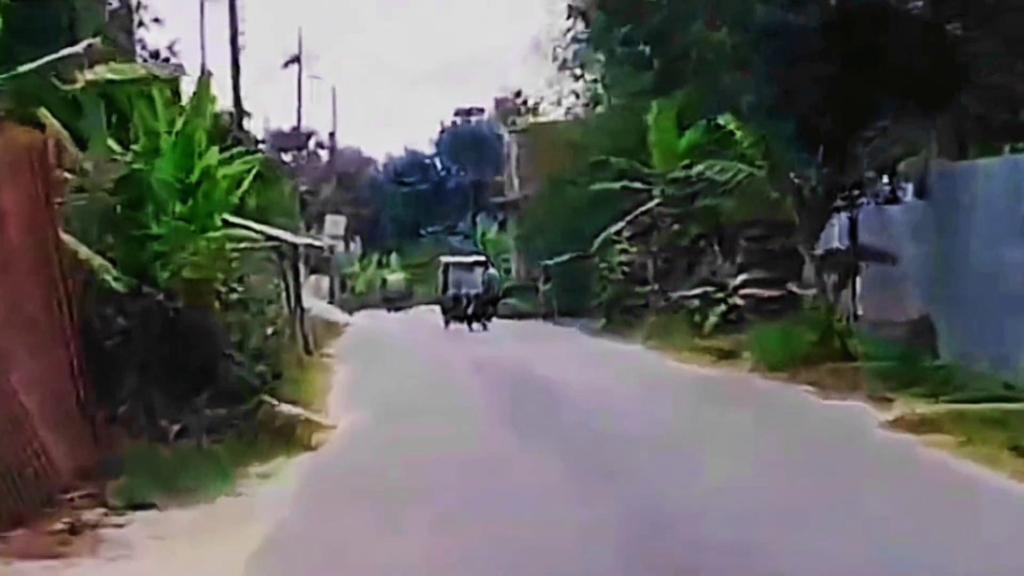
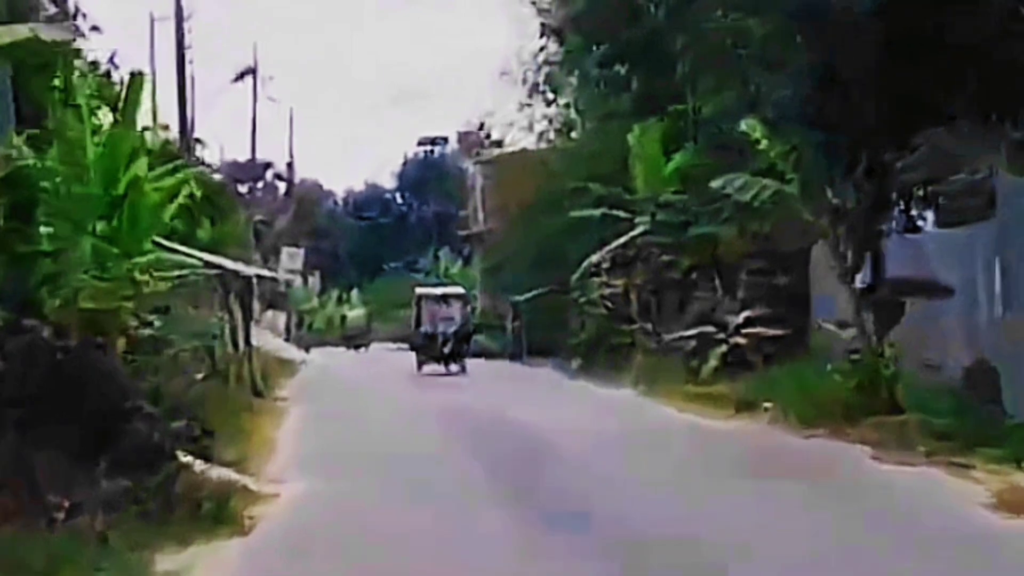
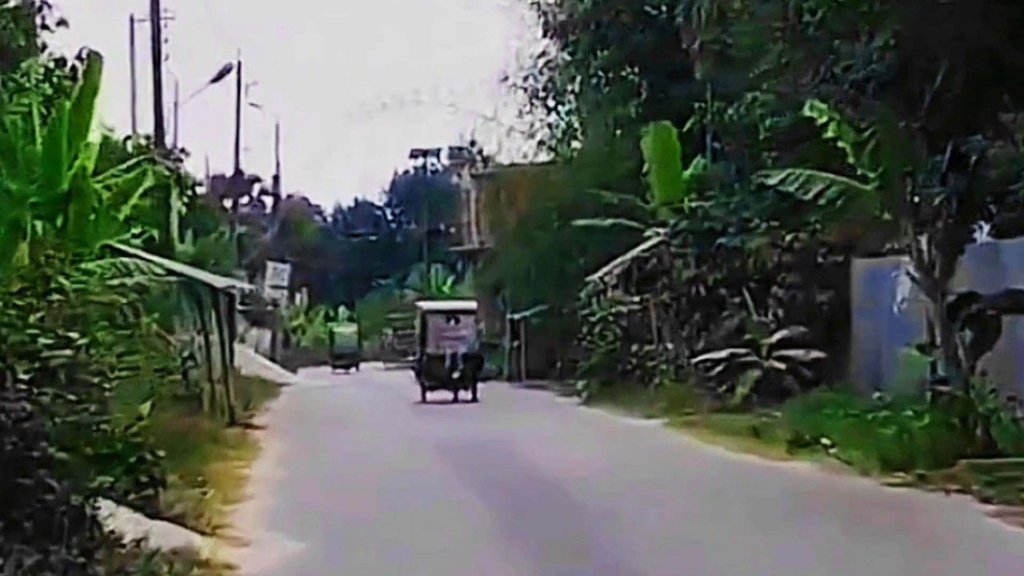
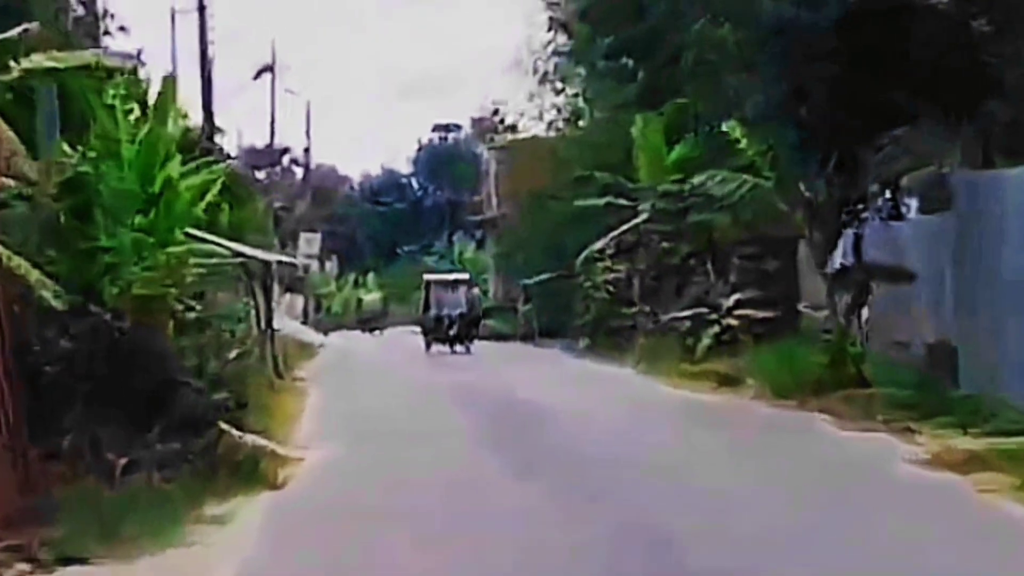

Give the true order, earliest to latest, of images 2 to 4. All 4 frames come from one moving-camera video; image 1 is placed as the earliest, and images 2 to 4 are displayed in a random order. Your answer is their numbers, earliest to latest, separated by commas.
4, 2, 3
